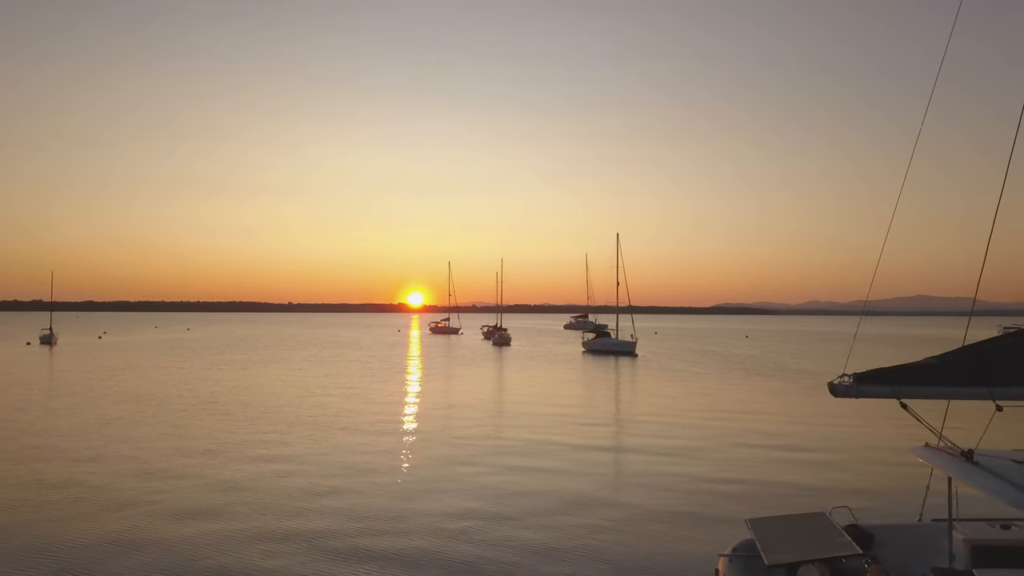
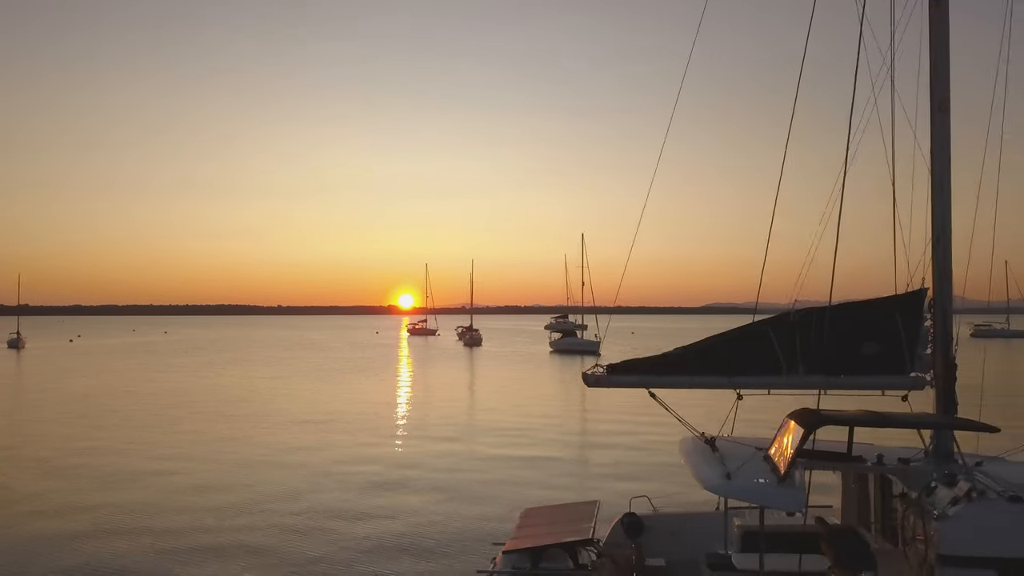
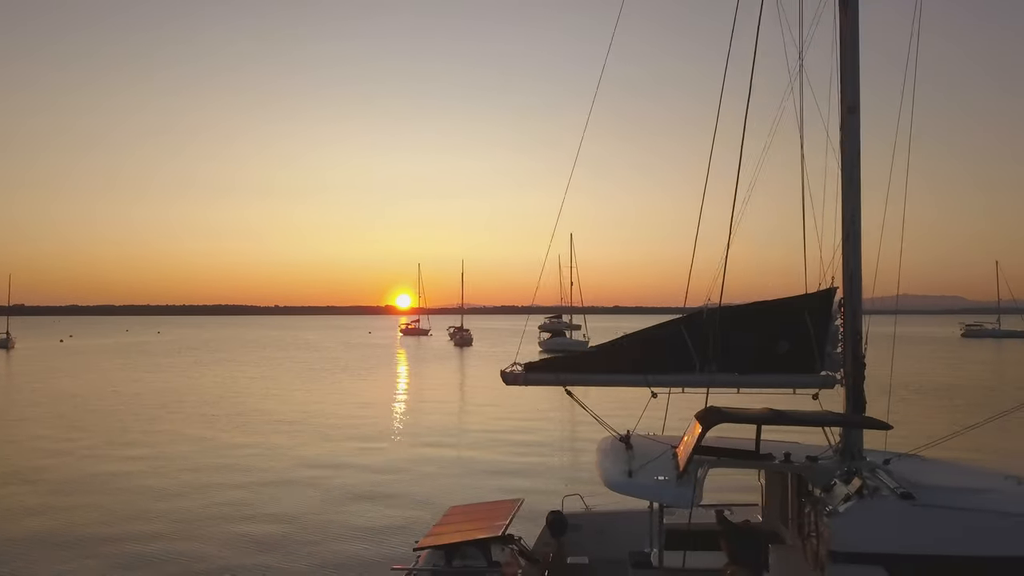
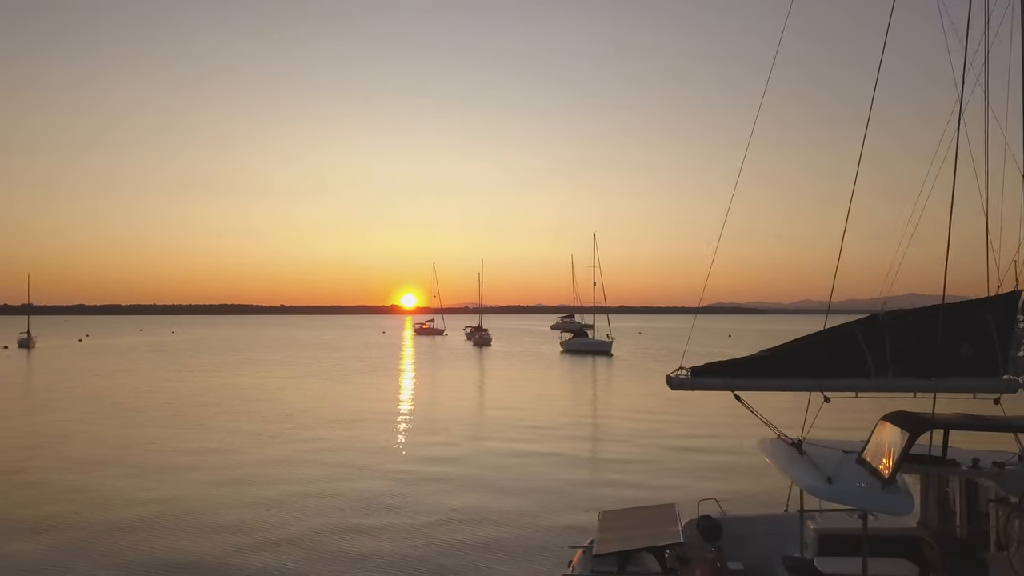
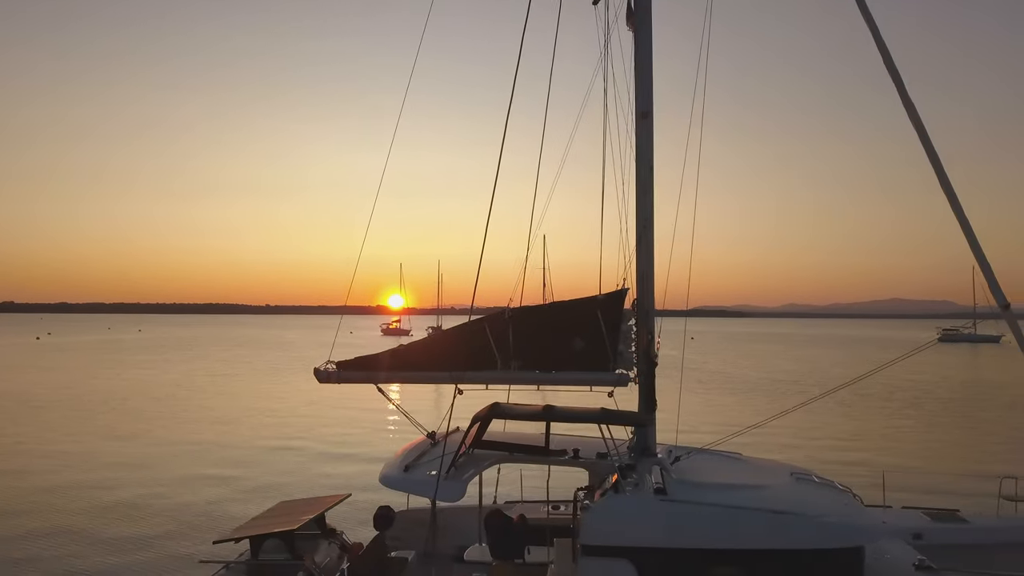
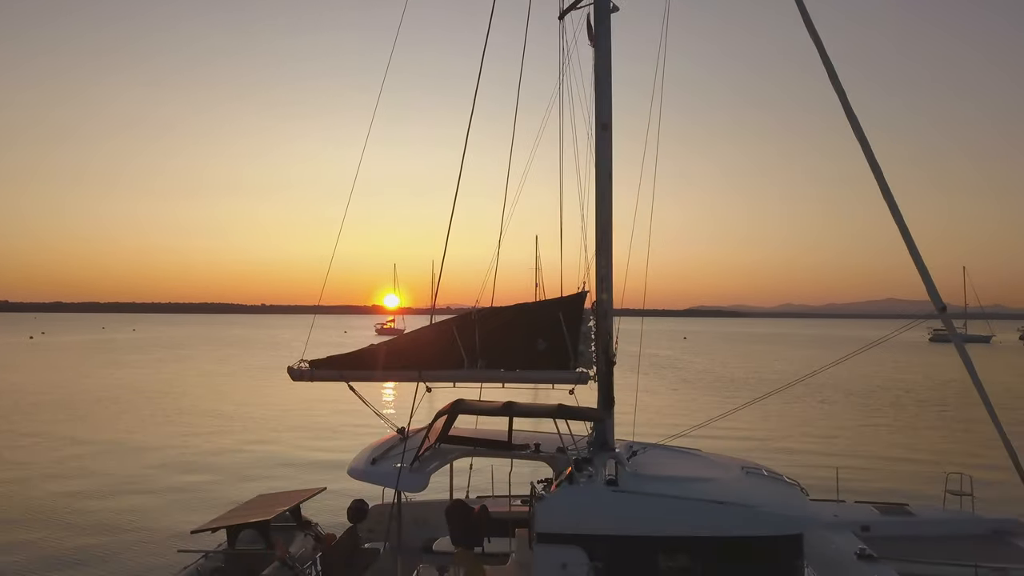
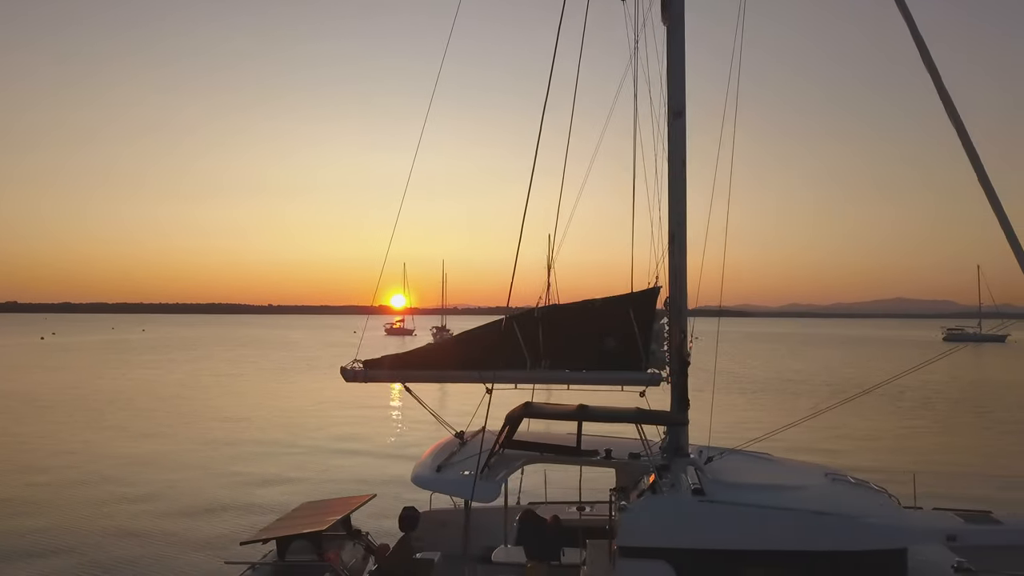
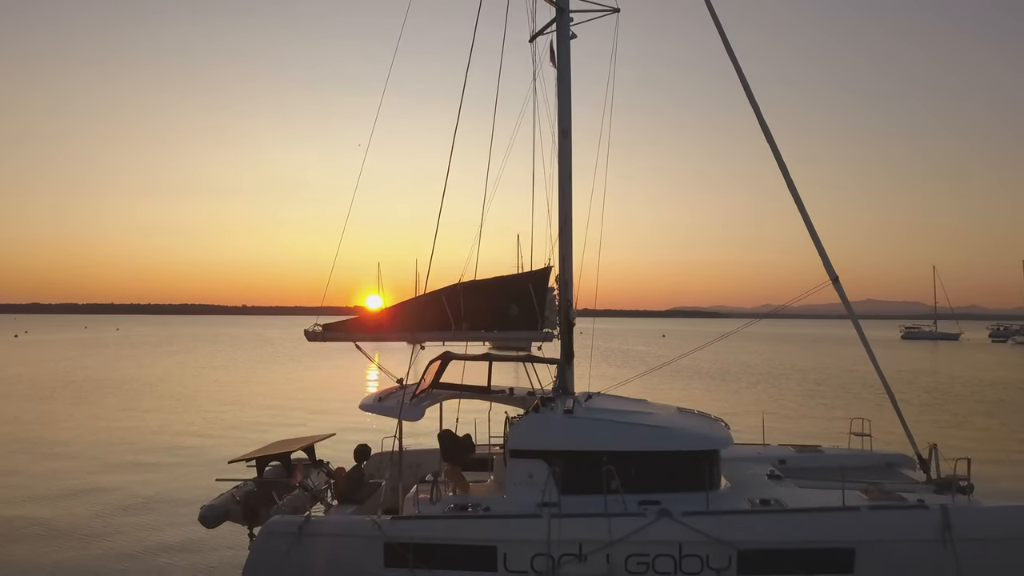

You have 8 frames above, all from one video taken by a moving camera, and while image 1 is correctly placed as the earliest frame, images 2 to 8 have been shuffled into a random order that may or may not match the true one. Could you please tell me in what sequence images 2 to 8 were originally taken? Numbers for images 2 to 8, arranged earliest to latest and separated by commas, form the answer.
4, 2, 3, 7, 5, 6, 8
